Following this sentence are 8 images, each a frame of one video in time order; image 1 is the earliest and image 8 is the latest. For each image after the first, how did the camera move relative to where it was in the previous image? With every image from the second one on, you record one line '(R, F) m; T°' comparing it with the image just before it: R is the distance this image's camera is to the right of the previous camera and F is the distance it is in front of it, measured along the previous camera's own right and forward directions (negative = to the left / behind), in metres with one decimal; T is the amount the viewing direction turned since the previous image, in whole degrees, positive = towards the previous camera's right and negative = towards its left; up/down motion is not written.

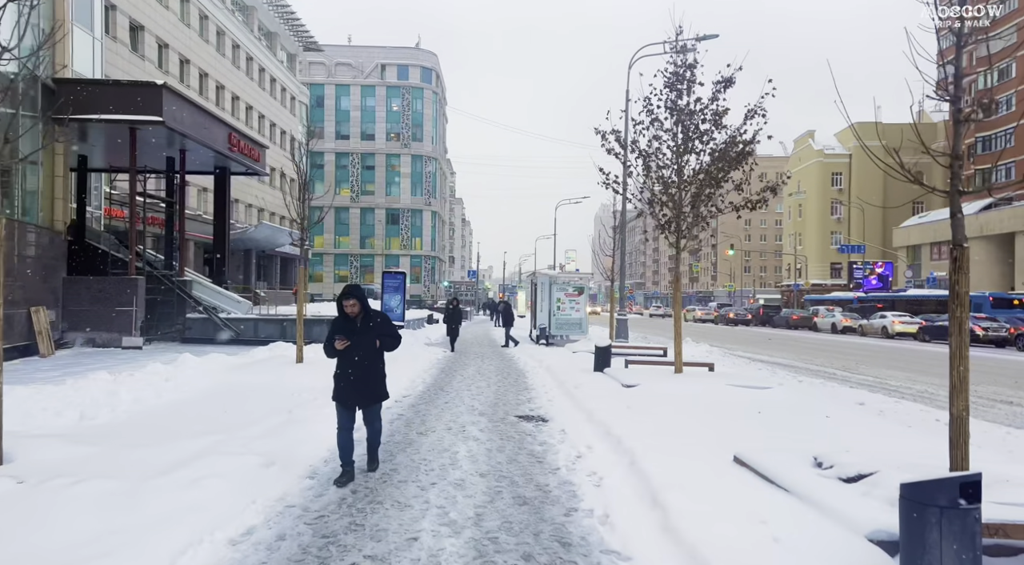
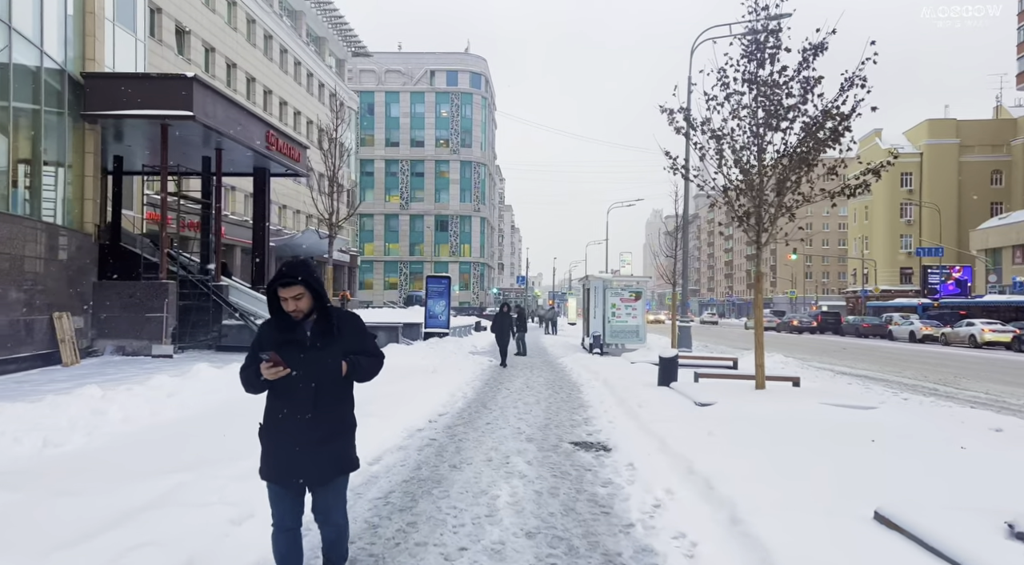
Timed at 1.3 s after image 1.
(0.0, +1.5) m; -4°
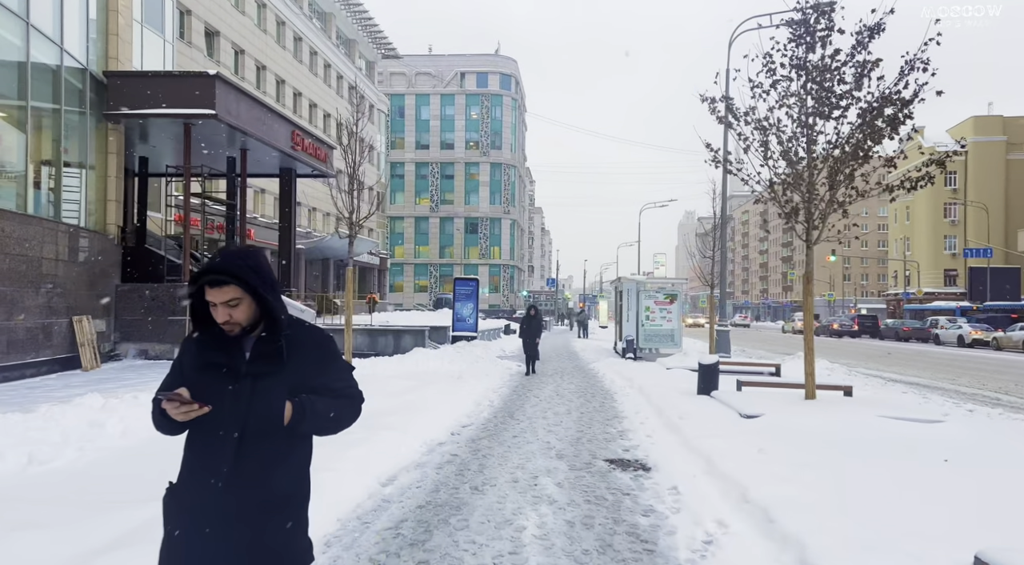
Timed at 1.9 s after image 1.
(0.0, +0.7) m; -2°
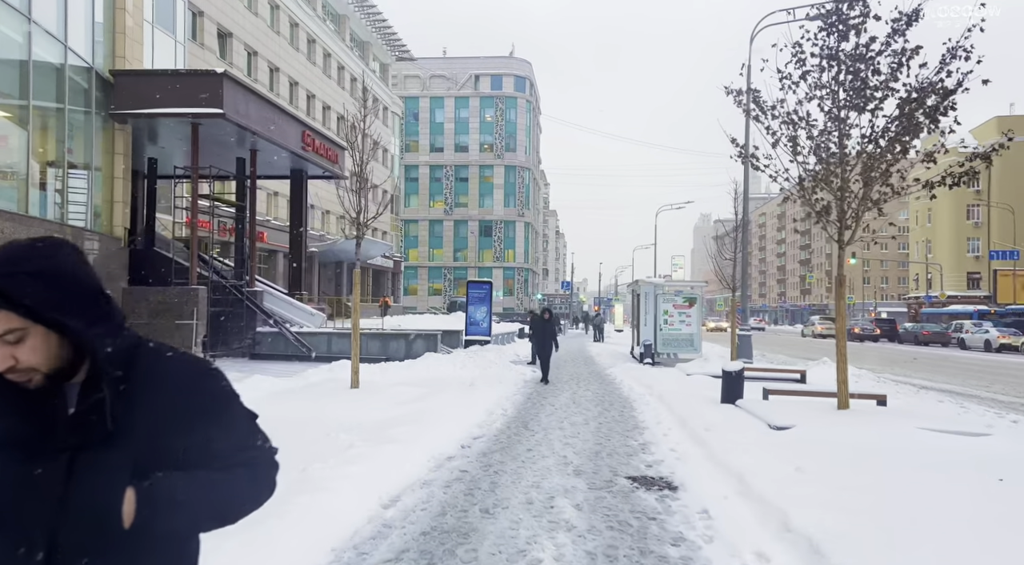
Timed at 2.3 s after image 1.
(0.0, +0.5) m; -1°
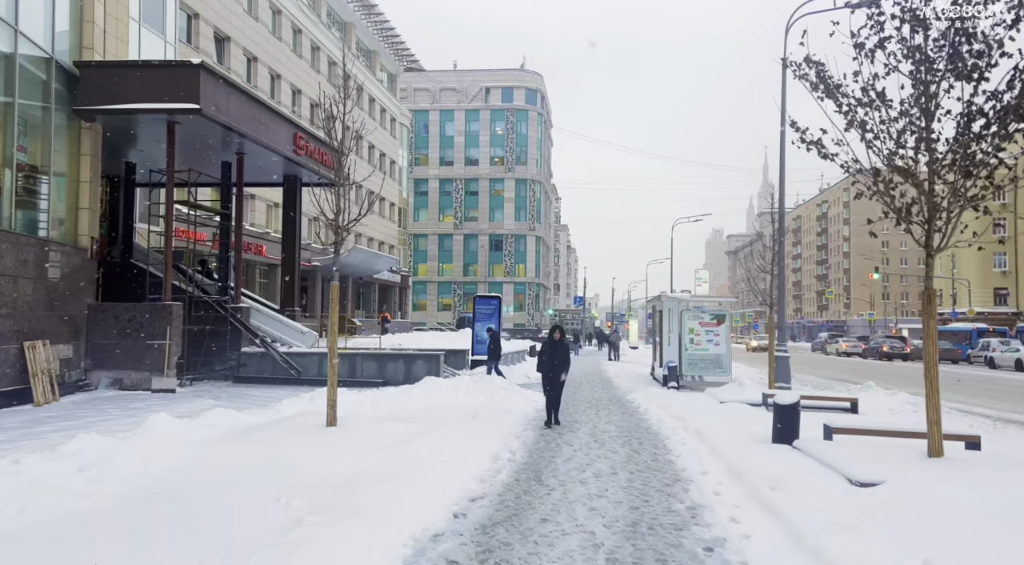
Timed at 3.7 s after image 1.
(0.0, +1.8) m; -1°
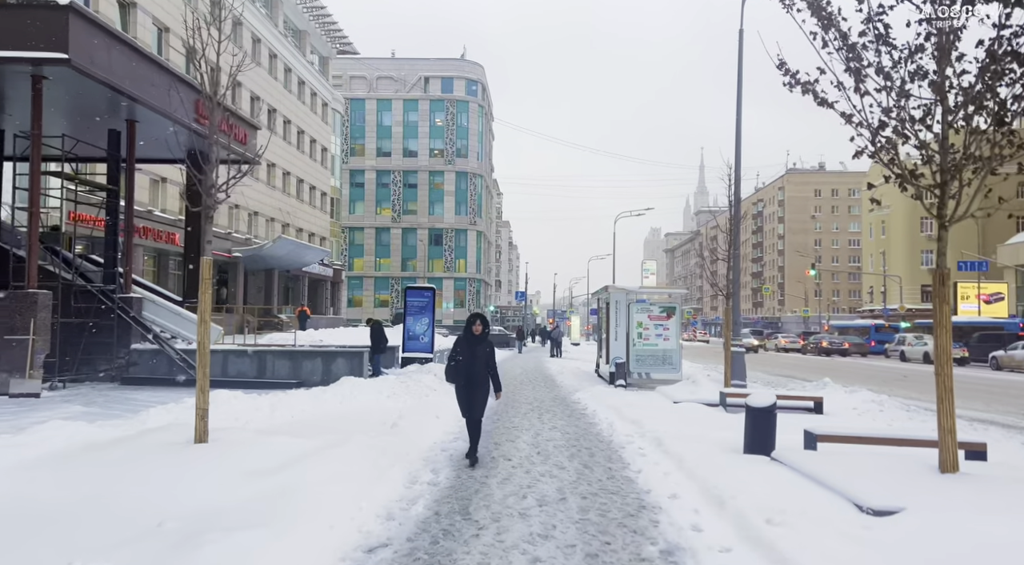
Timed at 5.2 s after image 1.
(+0.2, +1.7) m; +5°
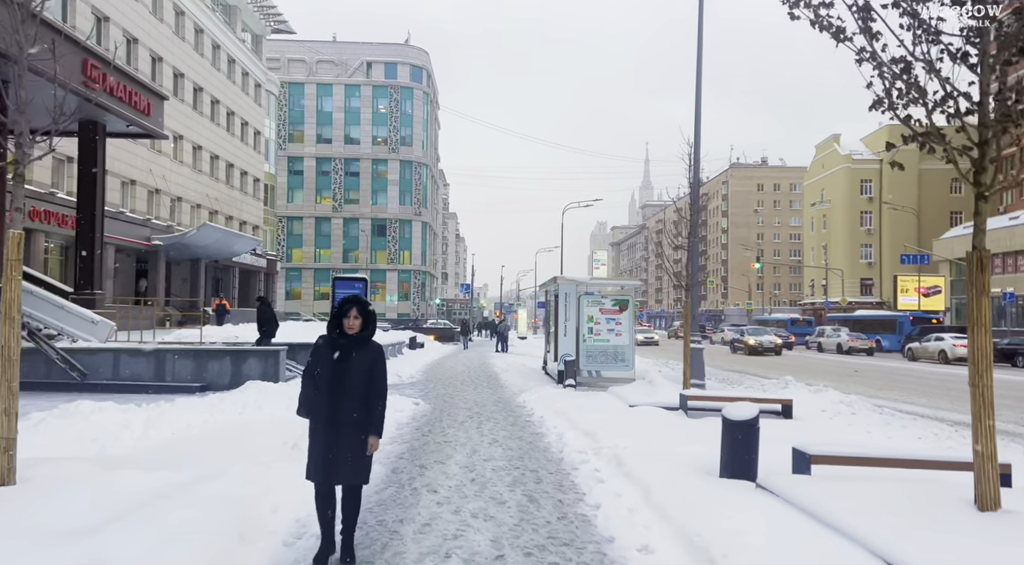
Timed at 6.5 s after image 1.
(+0.2, +1.6) m; +4°
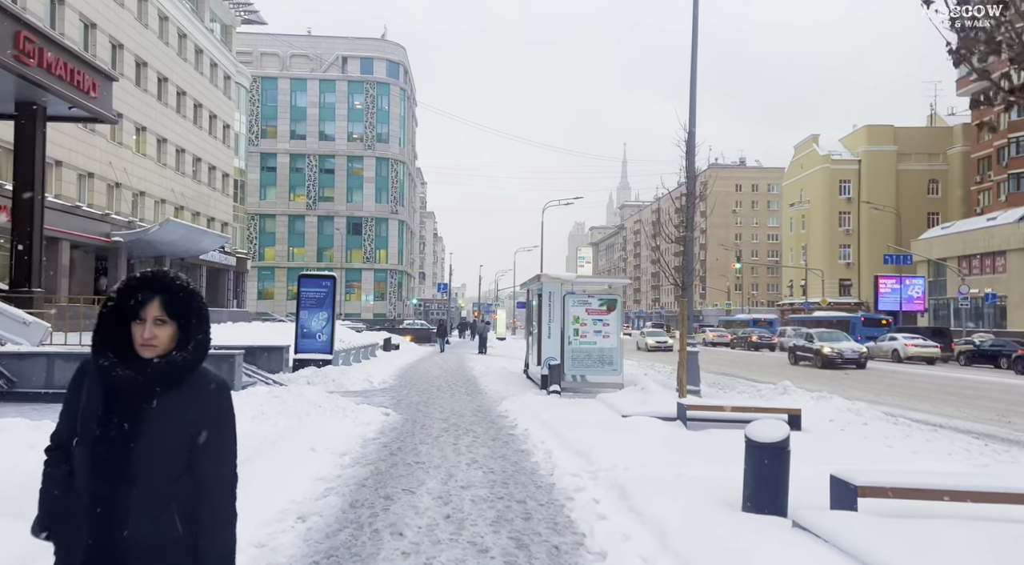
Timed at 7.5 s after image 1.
(0.0, +1.2) m; +2°
